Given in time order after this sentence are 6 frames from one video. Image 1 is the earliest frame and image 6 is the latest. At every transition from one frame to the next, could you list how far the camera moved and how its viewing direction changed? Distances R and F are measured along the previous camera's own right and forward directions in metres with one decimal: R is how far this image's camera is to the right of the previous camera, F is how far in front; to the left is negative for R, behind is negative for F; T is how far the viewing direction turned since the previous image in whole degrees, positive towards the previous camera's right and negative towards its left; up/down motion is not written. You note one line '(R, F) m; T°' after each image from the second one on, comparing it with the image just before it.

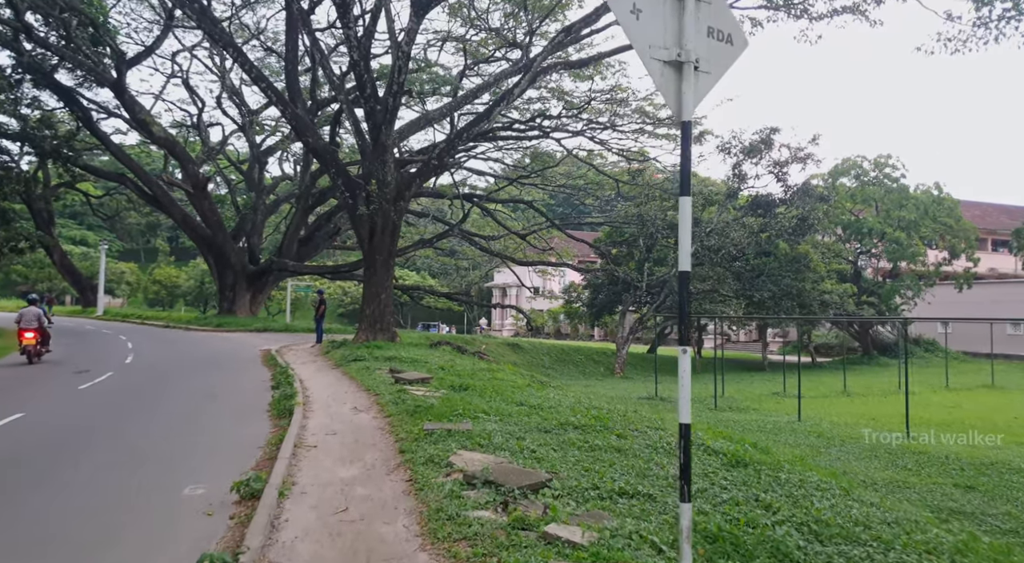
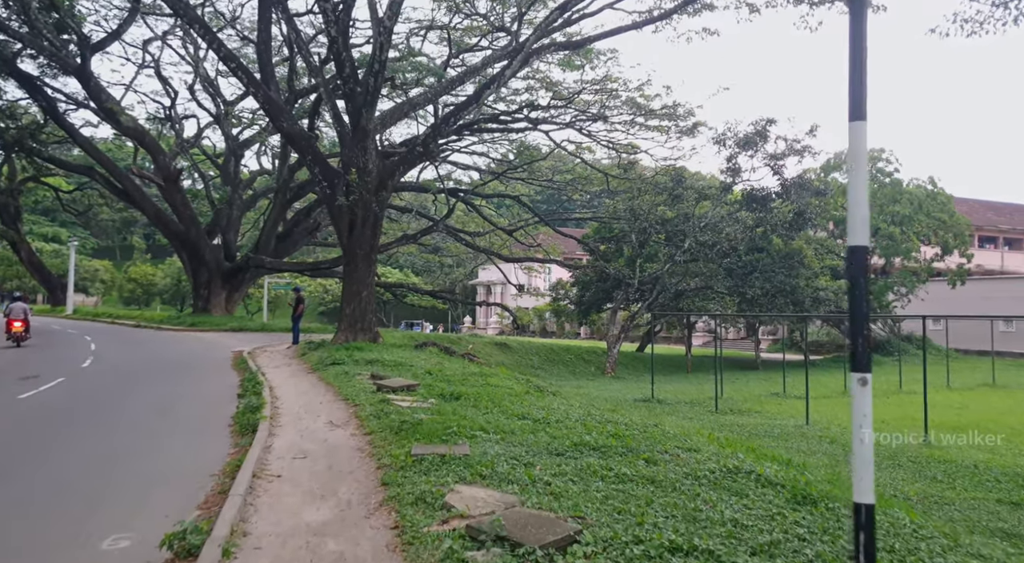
(-0.1, +0.8) m; +2°
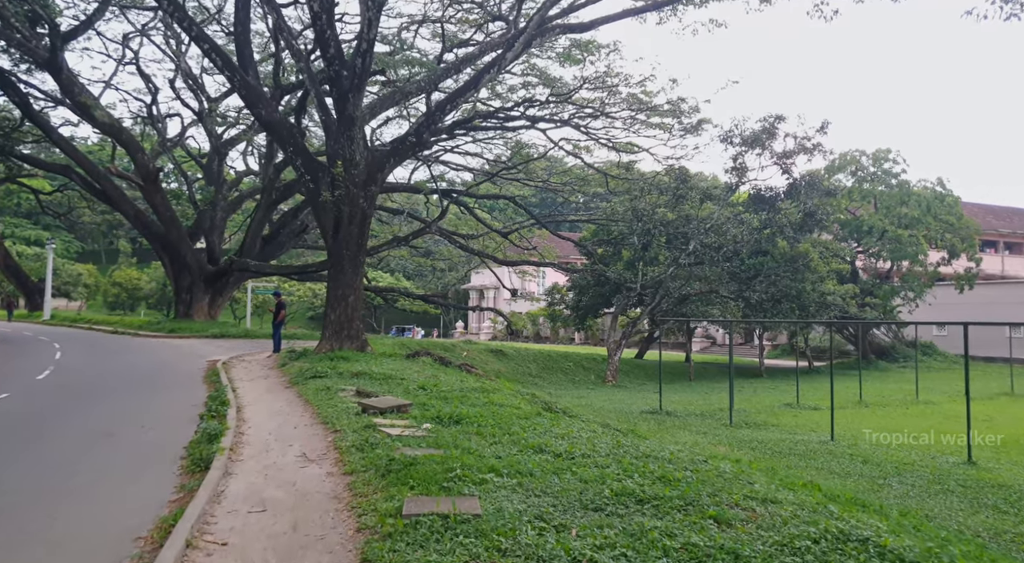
(-0.2, +0.9) m; +1°
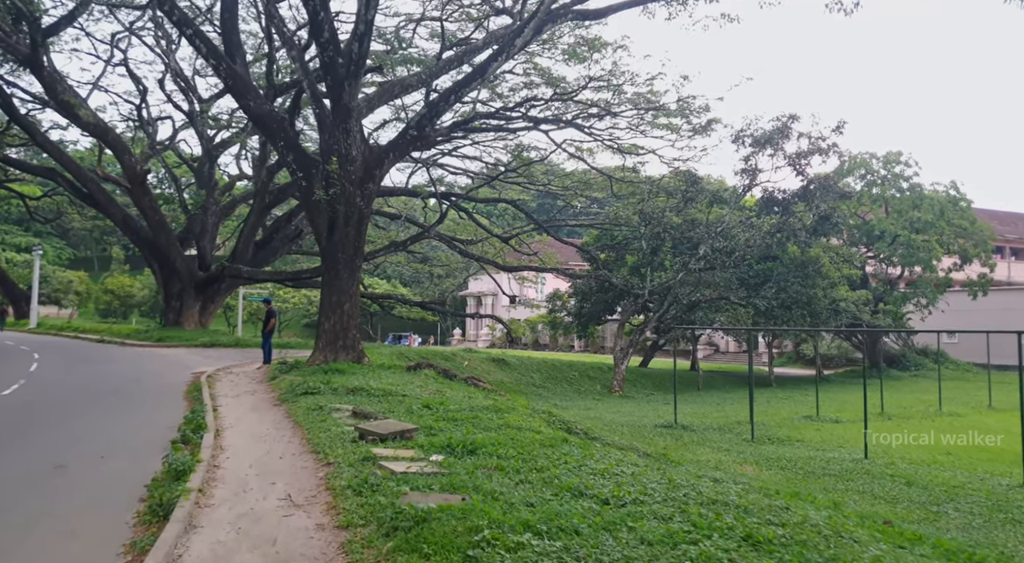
(-0.2, +0.8) m; 0°
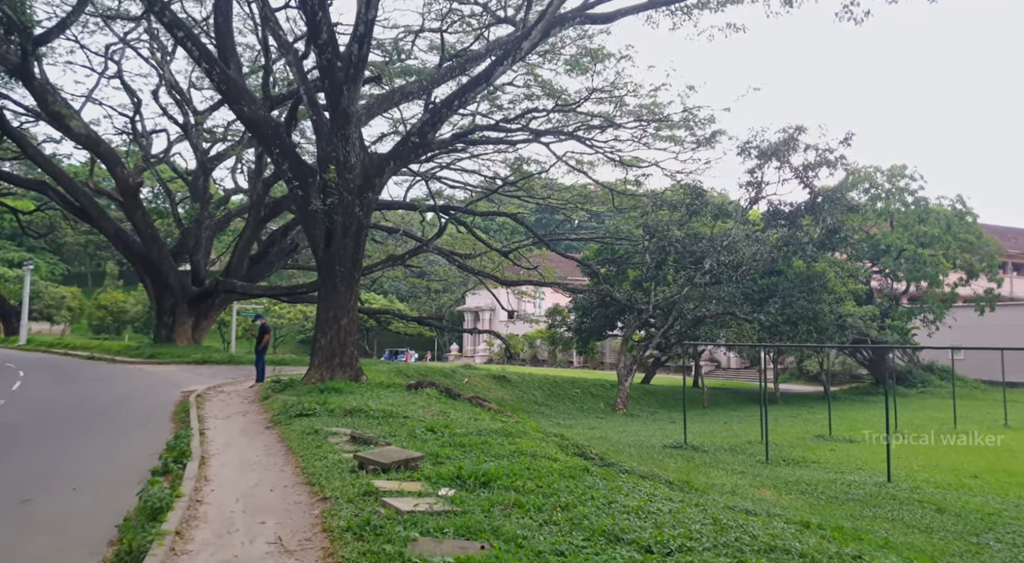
(-0.1, +0.4) m; 0°
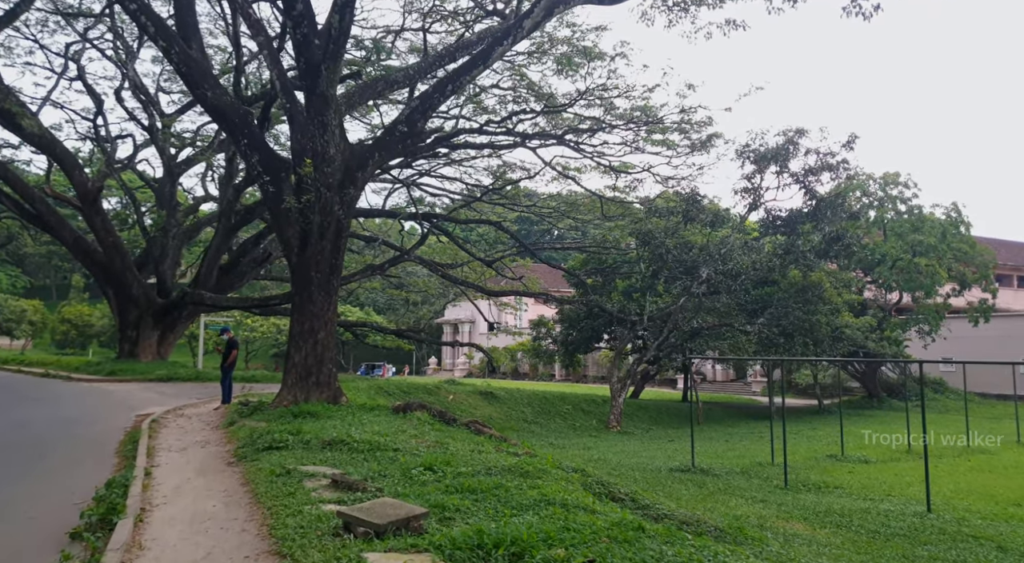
(-0.3, +1.0) m; +2°
